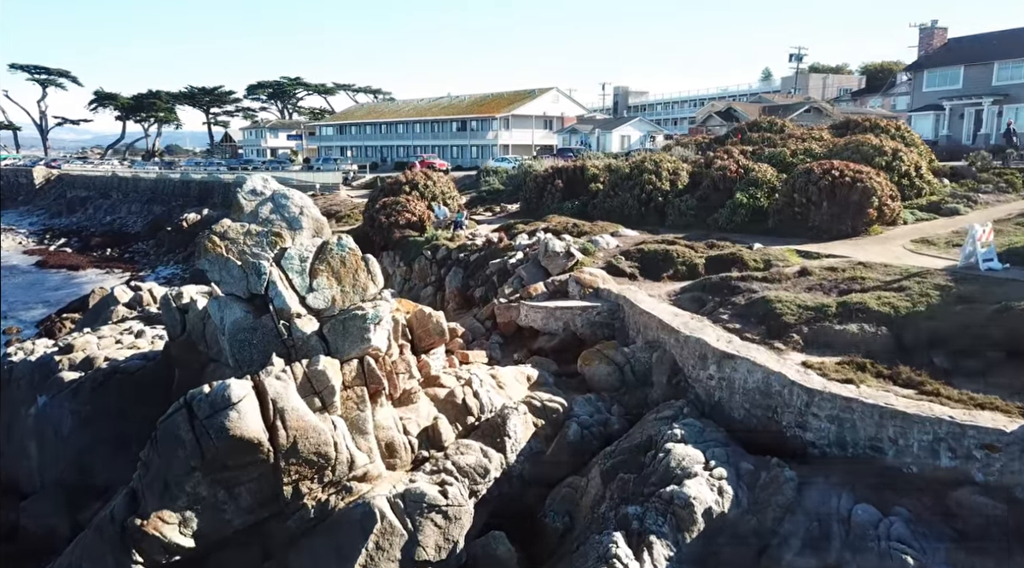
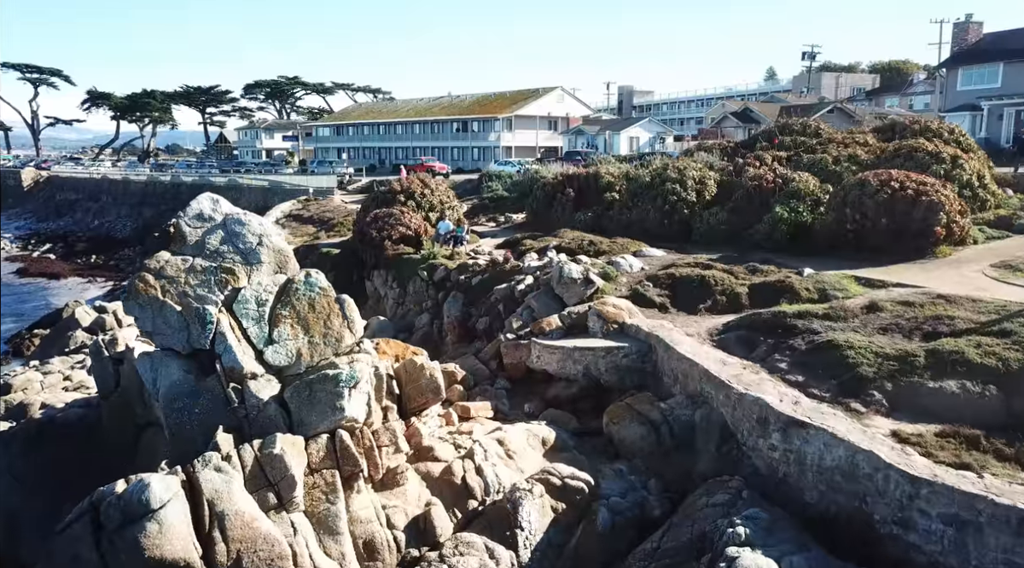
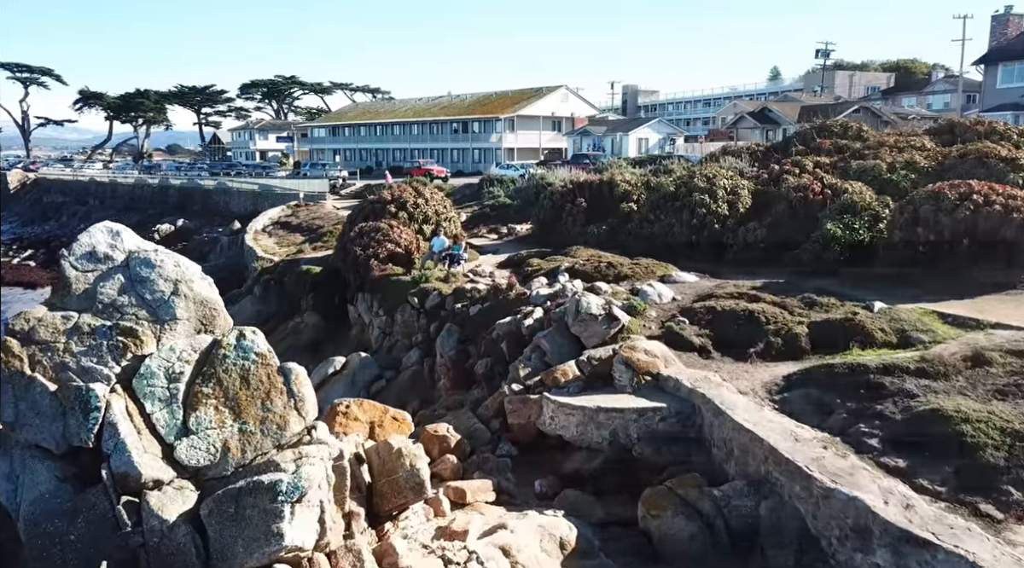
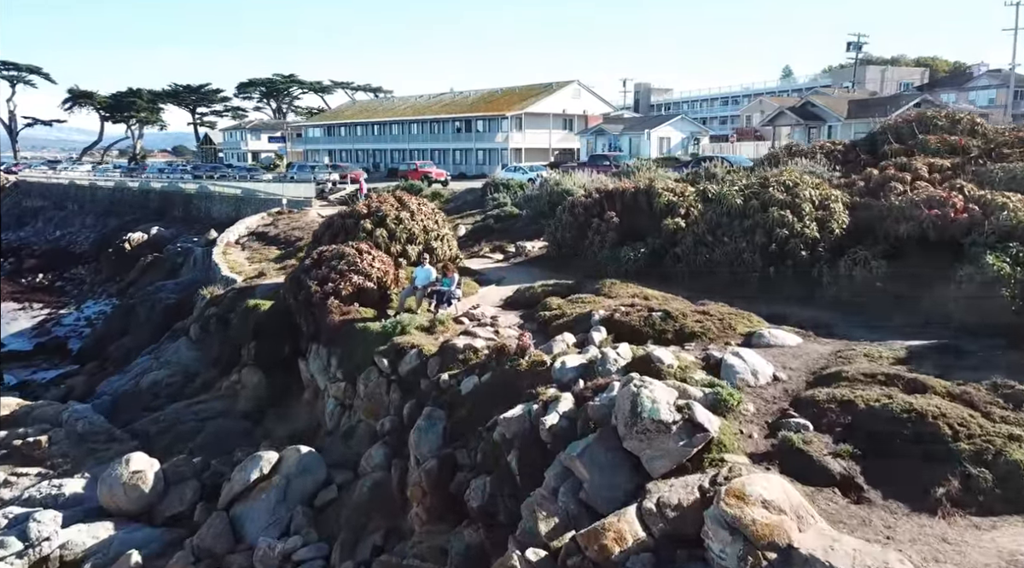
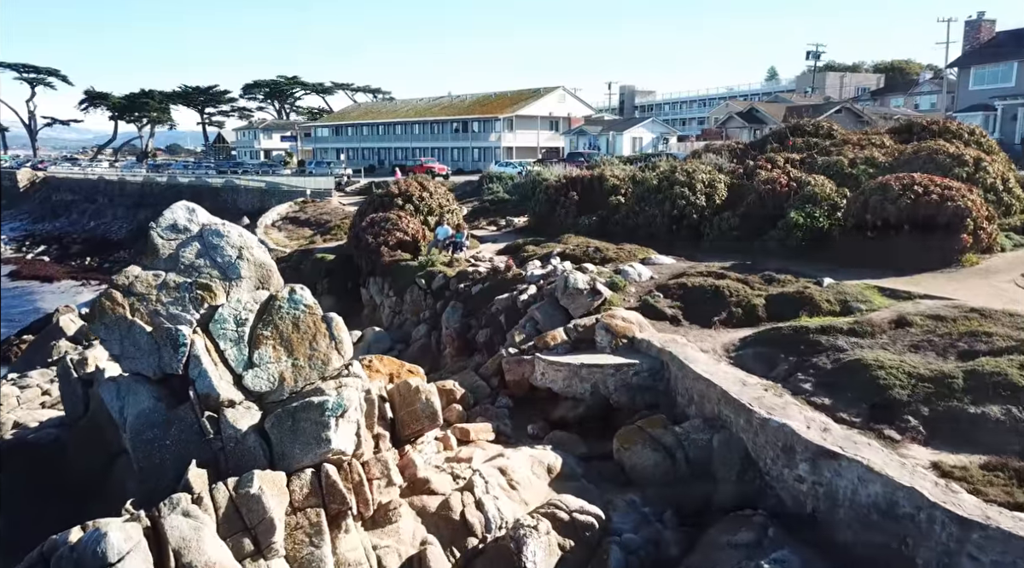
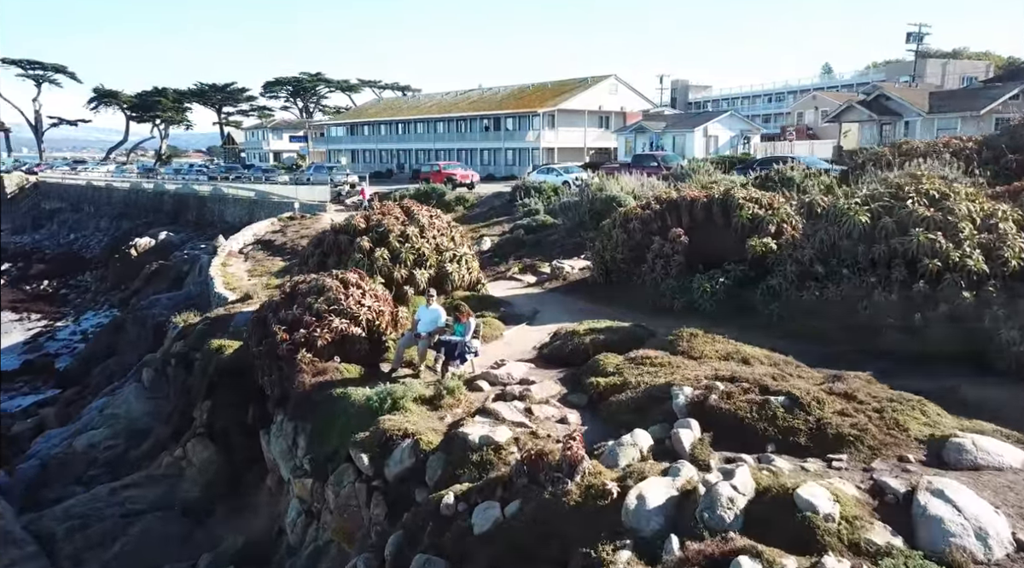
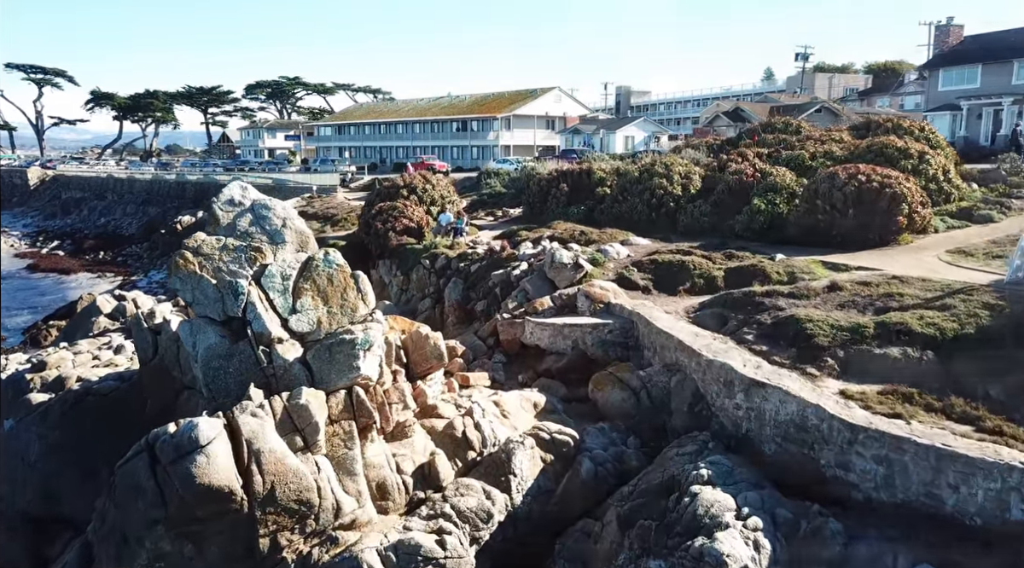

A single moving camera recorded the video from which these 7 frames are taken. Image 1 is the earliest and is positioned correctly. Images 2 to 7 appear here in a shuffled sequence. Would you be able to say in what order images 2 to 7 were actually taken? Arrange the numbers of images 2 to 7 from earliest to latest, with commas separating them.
7, 2, 5, 3, 4, 6
